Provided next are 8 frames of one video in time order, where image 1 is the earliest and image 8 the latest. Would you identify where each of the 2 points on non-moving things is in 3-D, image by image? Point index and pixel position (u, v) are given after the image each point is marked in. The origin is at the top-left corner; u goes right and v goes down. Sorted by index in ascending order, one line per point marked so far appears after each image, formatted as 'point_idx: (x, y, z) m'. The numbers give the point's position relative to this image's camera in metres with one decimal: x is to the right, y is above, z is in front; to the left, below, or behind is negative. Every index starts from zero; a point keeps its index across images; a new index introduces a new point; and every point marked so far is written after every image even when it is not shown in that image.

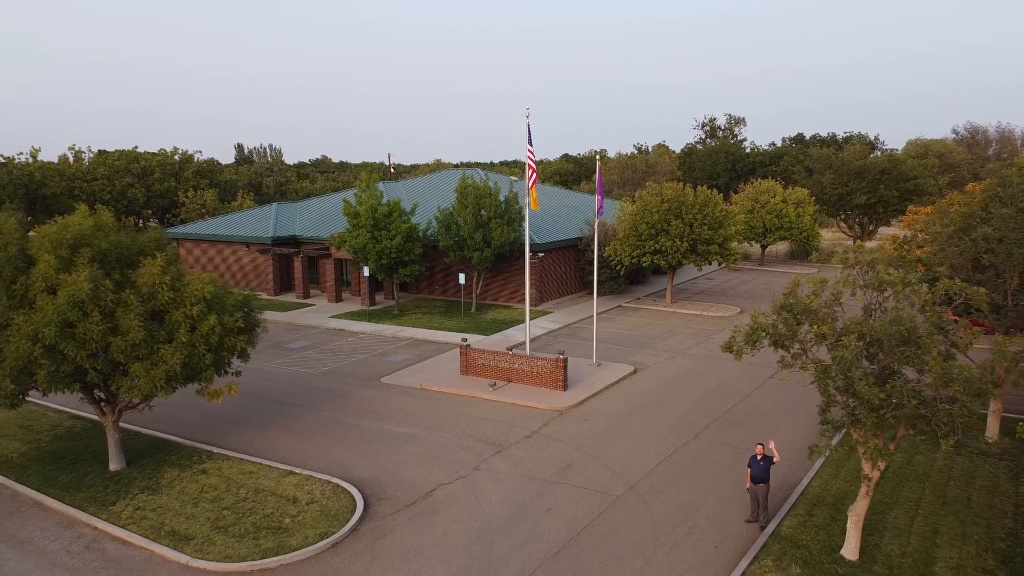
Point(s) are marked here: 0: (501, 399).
0: (-0.3, -2.8, +18.5) m
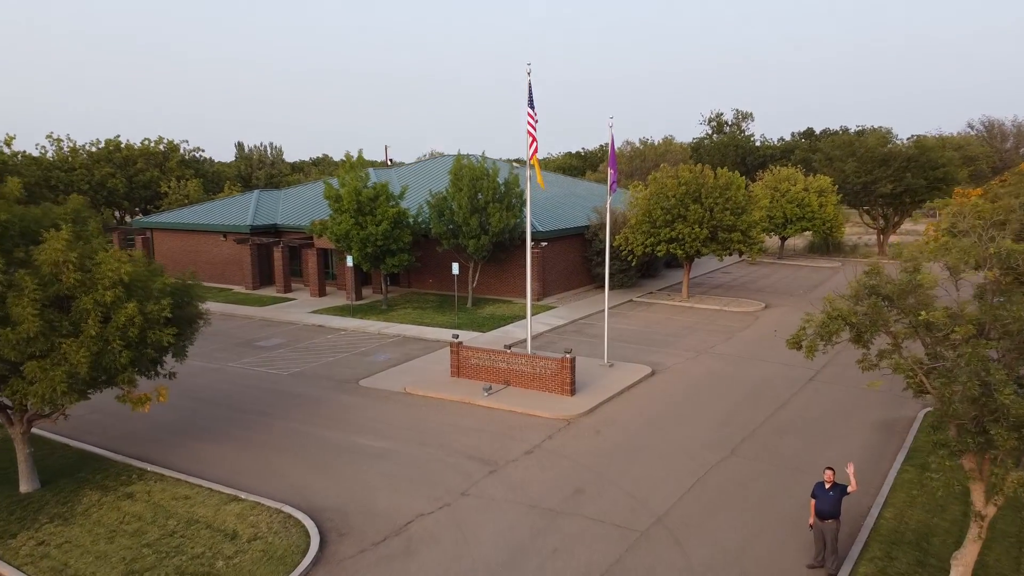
0: (-0.3, -2.5, +15.6) m
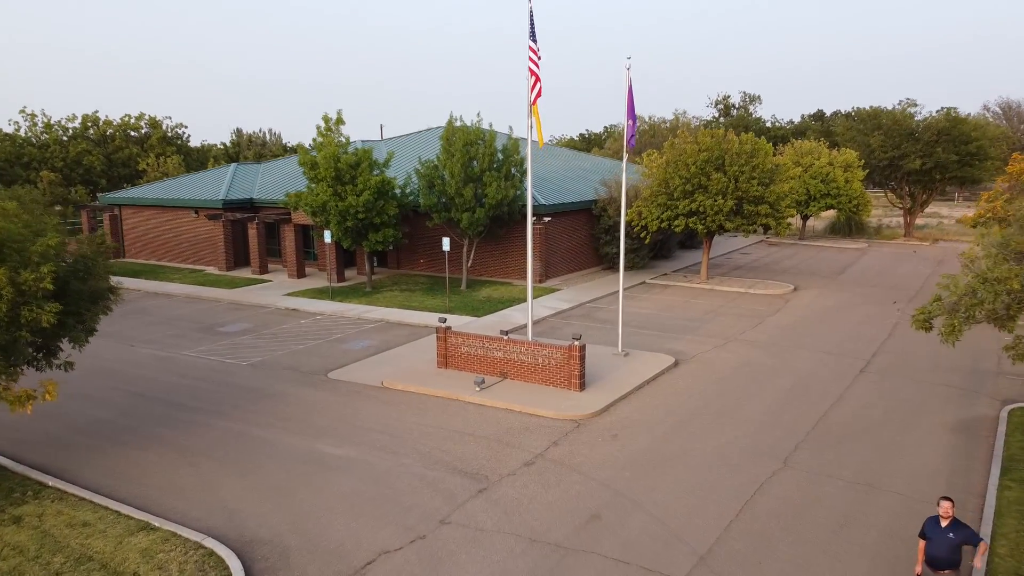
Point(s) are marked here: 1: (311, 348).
0: (-0.4, -2.0, +12.9) m
1: (-4.7, -1.4, +17.2) m
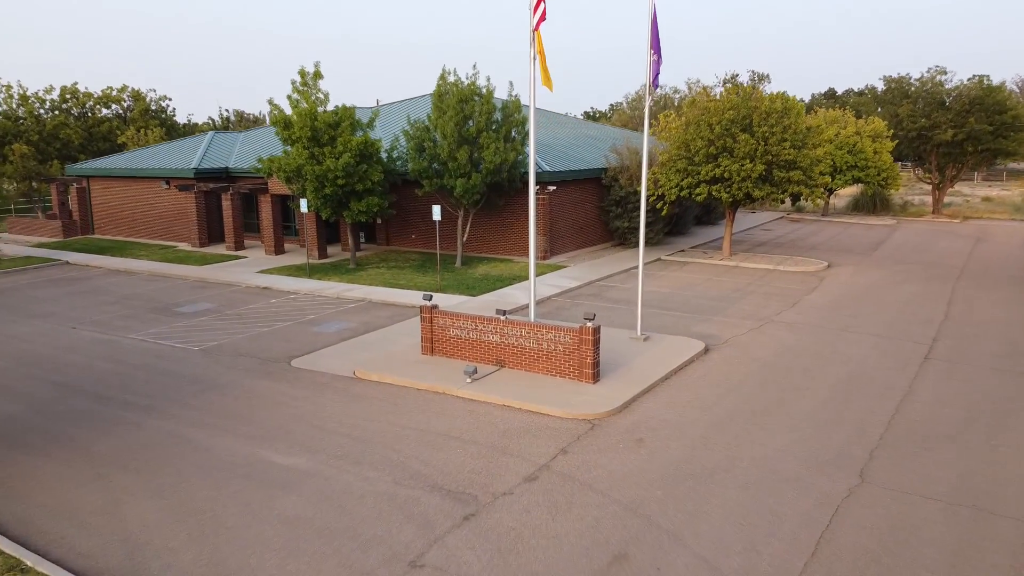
0: (-0.4, -1.6, +10.5) m
1: (-4.7, -0.9, +14.8) m
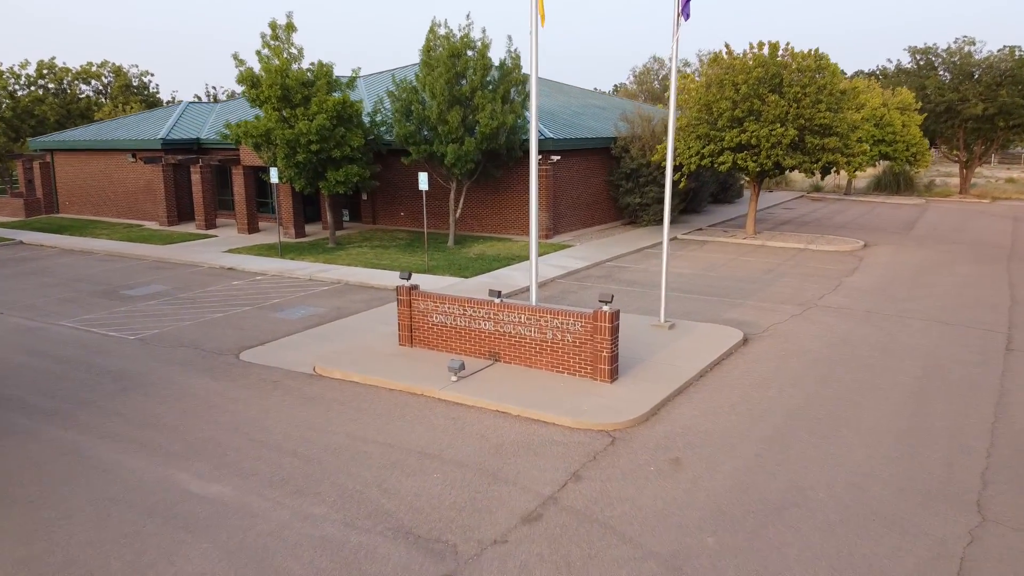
0: (-0.5, -1.3, +8.2) m
1: (-4.8, -0.5, +12.5) m
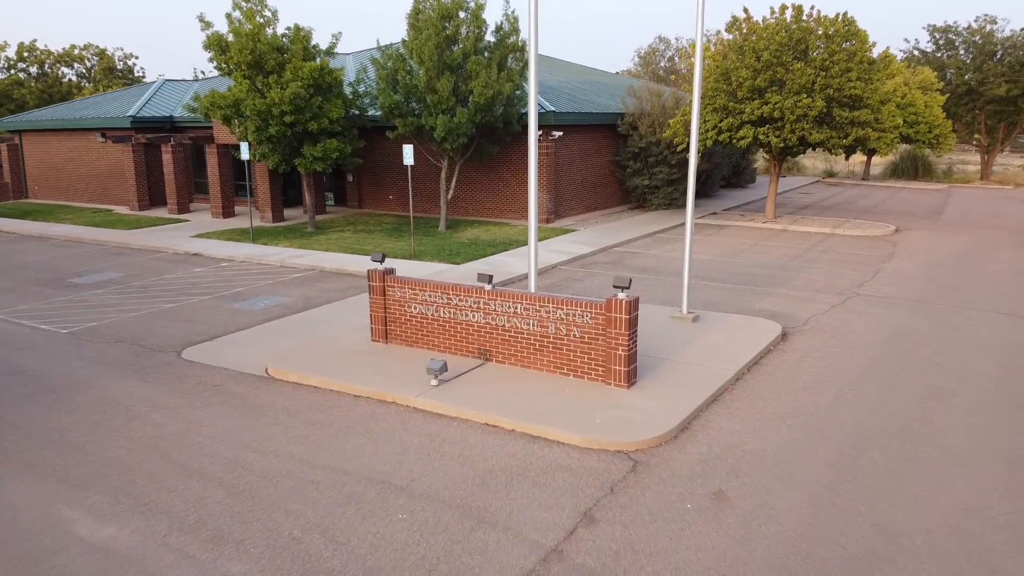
0: (-0.5, -1.1, +6.6) m
1: (-4.8, -0.3, +10.9) m
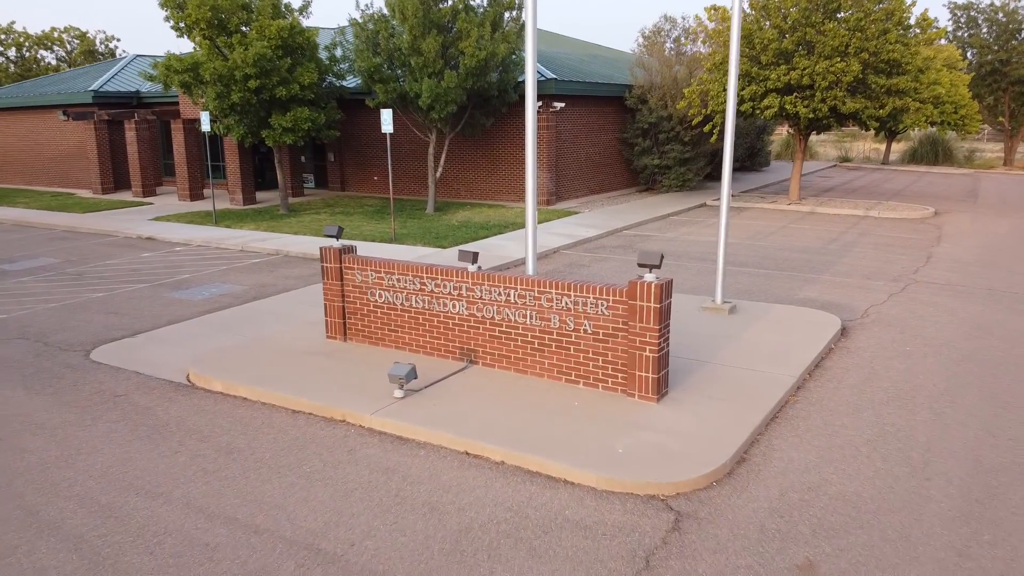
0: (-0.6, -1.0, +4.8) m
1: (-4.9, -0.1, +9.1) m
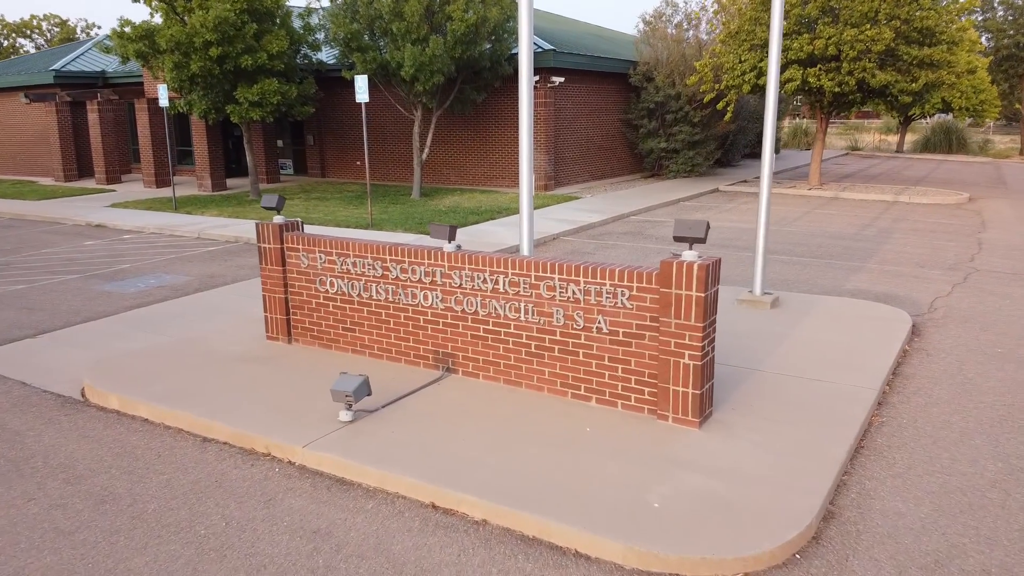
0: (-0.7, -0.9, +3.4) m
1: (-5.0, 0.0, +7.7) m
